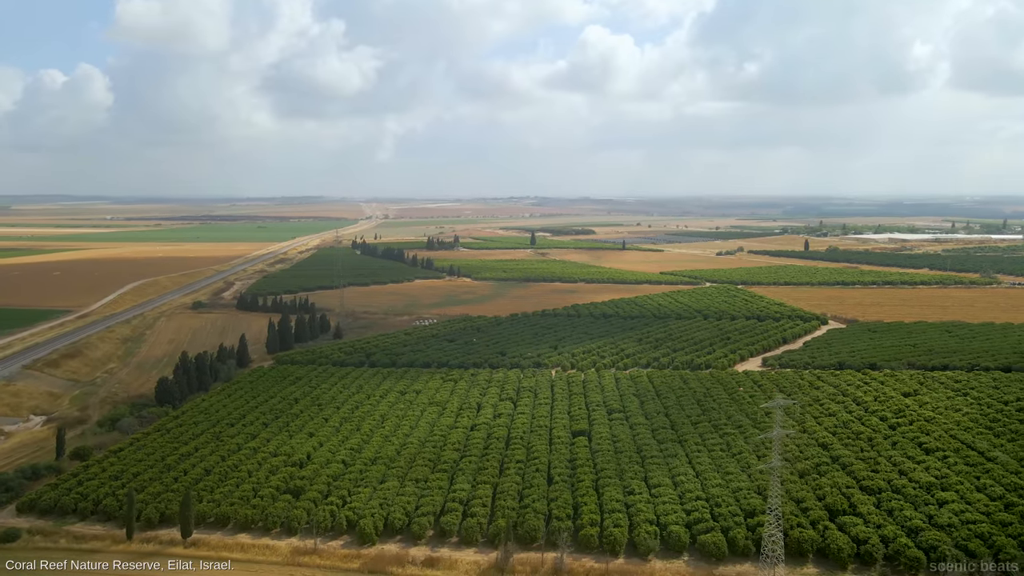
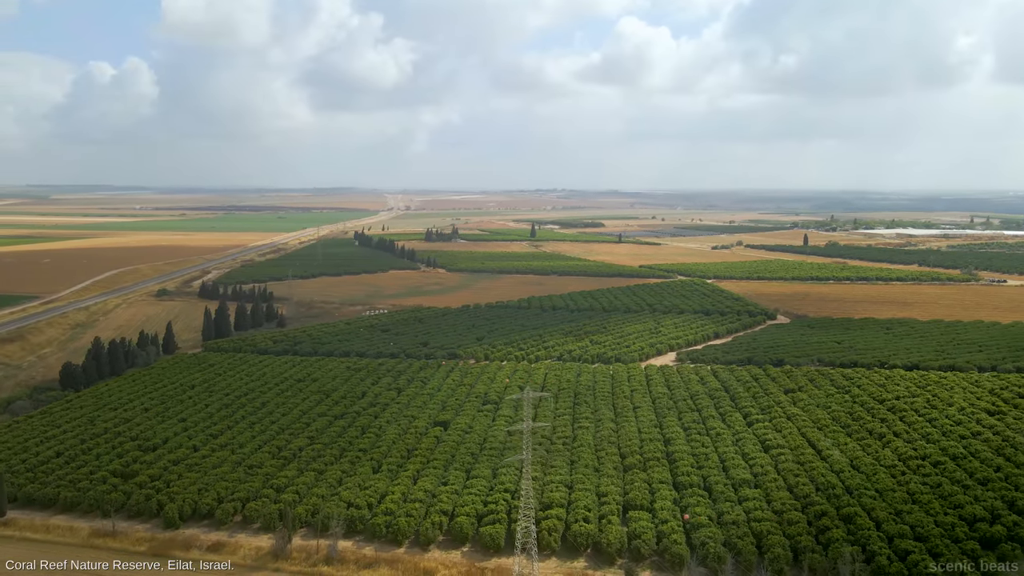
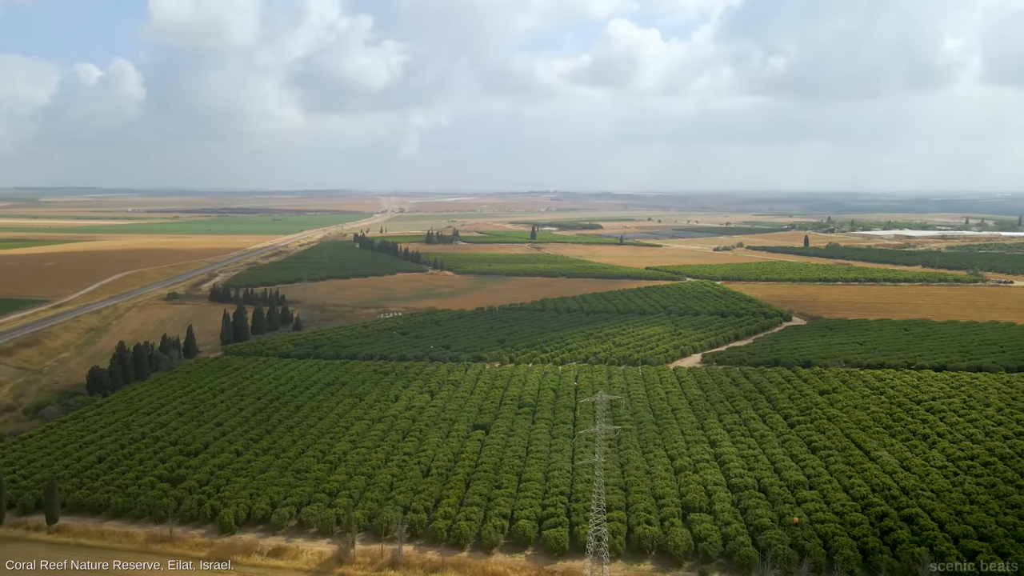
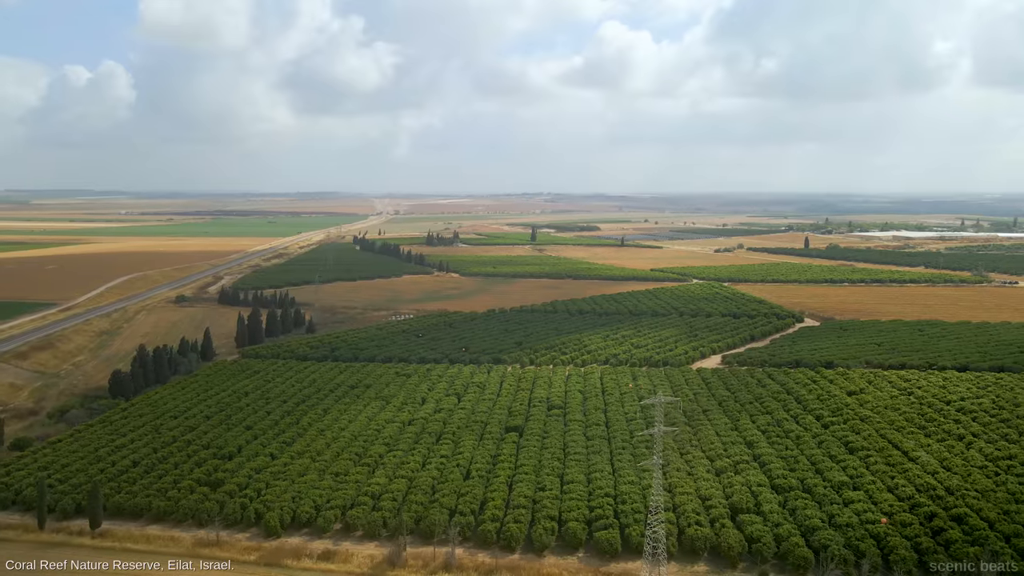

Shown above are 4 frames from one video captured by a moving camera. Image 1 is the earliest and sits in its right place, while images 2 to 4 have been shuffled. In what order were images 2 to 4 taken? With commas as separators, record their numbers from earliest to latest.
4, 3, 2
